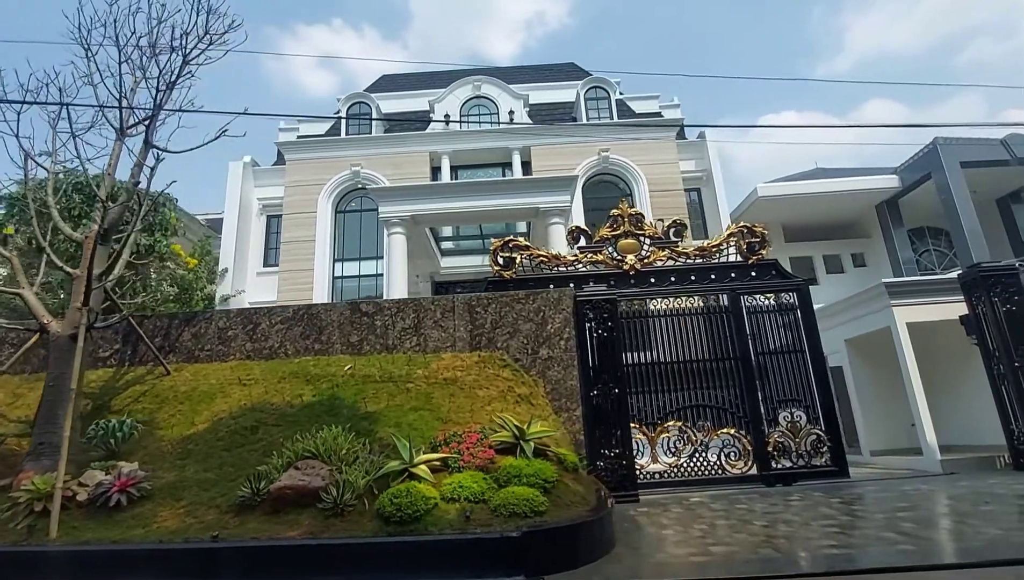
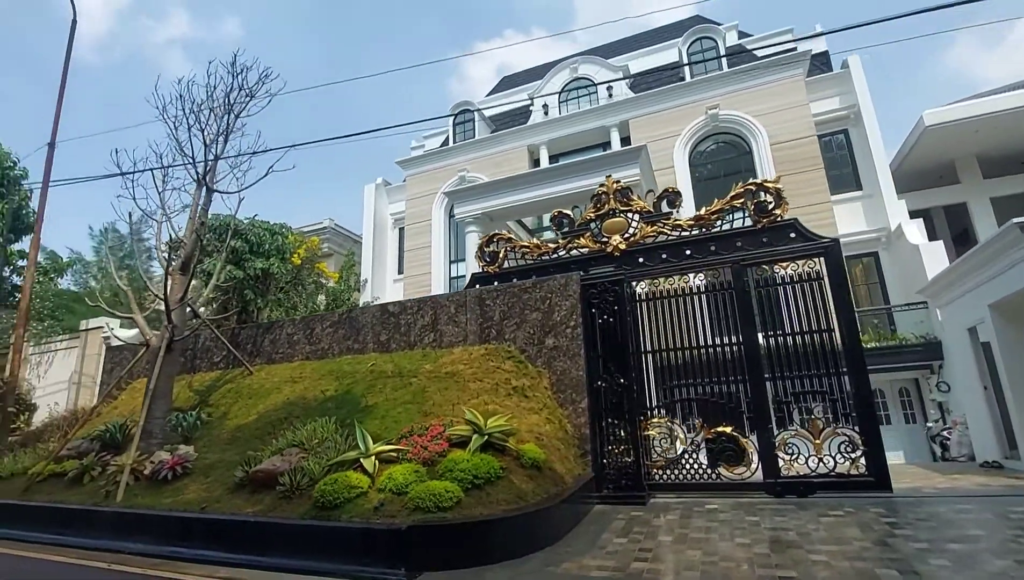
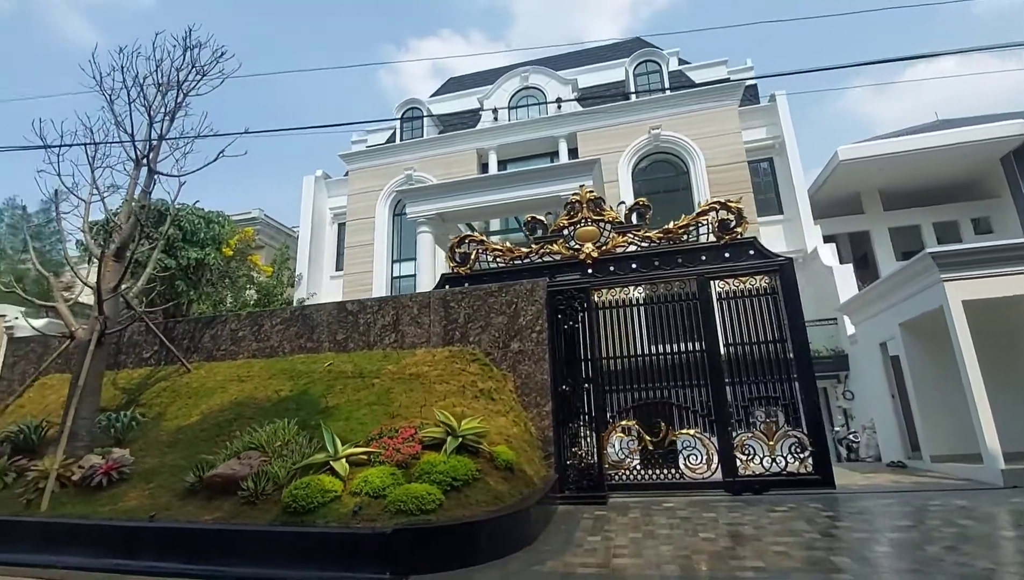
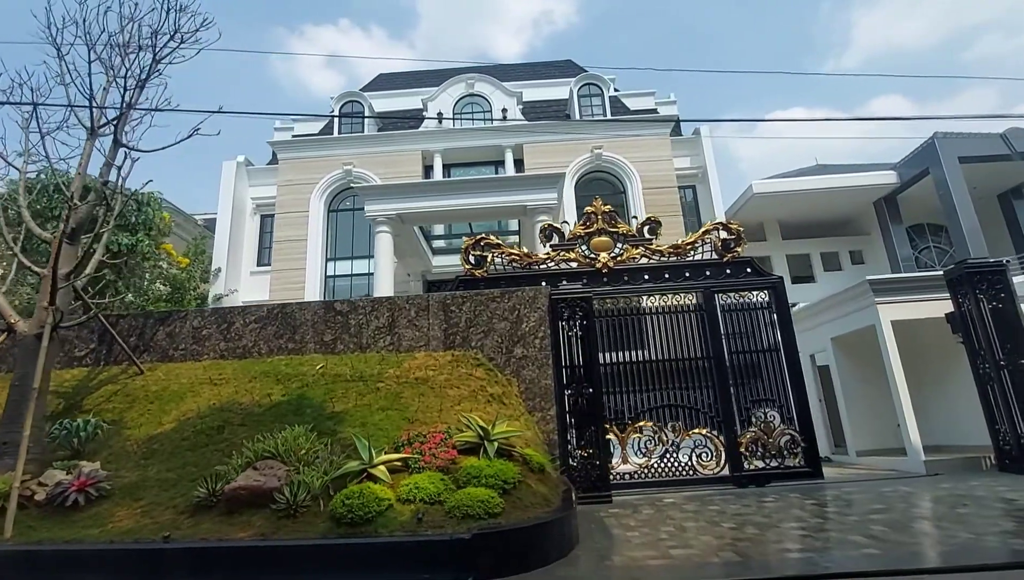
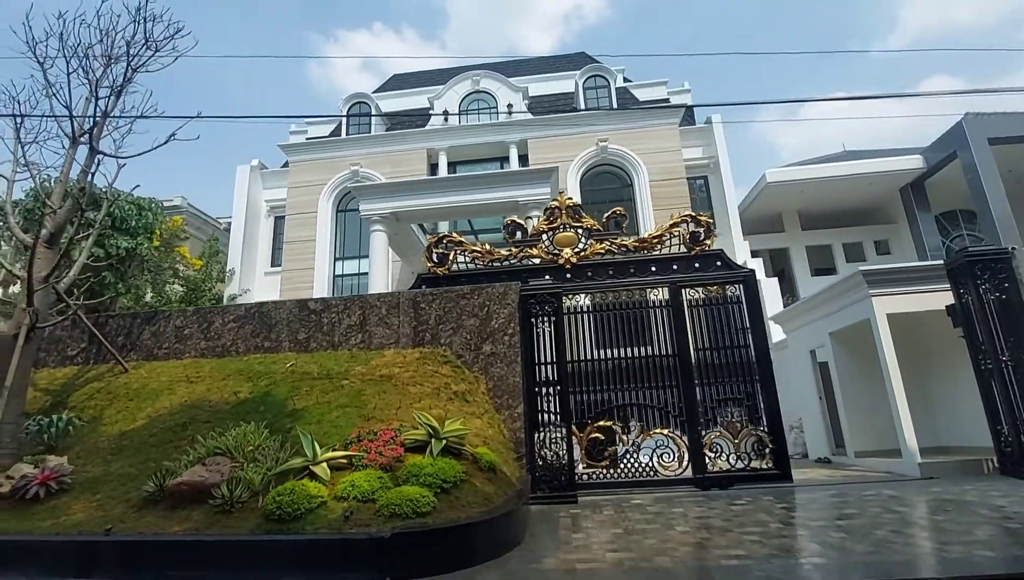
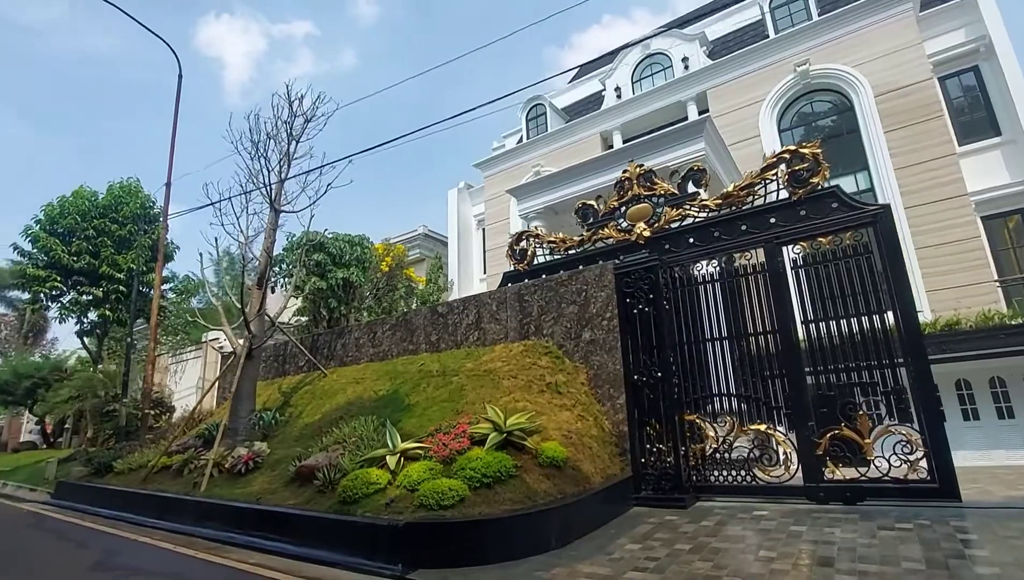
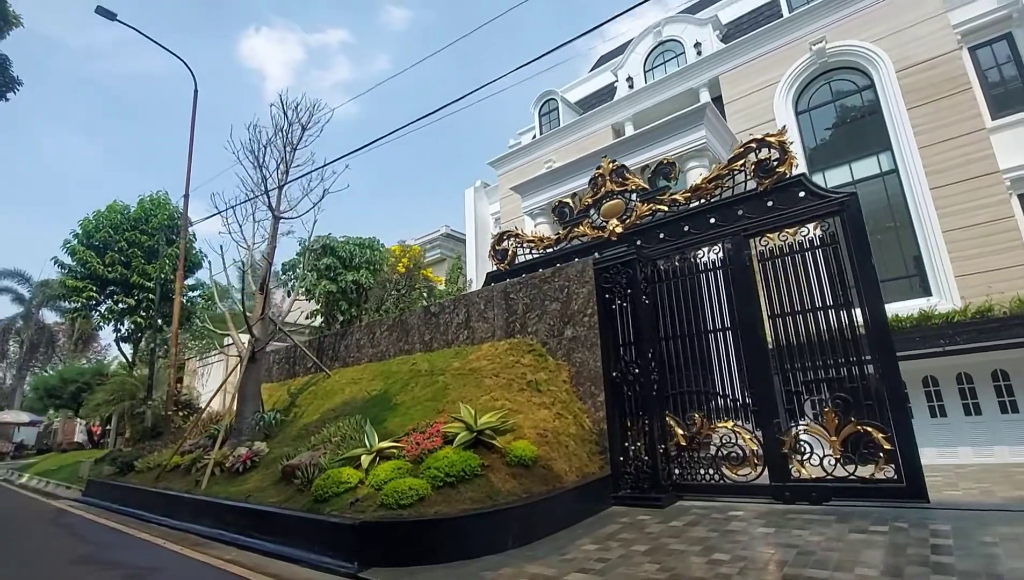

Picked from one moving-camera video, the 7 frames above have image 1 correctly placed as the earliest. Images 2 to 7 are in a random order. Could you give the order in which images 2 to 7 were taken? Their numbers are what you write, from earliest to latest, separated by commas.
4, 5, 3, 2, 6, 7
